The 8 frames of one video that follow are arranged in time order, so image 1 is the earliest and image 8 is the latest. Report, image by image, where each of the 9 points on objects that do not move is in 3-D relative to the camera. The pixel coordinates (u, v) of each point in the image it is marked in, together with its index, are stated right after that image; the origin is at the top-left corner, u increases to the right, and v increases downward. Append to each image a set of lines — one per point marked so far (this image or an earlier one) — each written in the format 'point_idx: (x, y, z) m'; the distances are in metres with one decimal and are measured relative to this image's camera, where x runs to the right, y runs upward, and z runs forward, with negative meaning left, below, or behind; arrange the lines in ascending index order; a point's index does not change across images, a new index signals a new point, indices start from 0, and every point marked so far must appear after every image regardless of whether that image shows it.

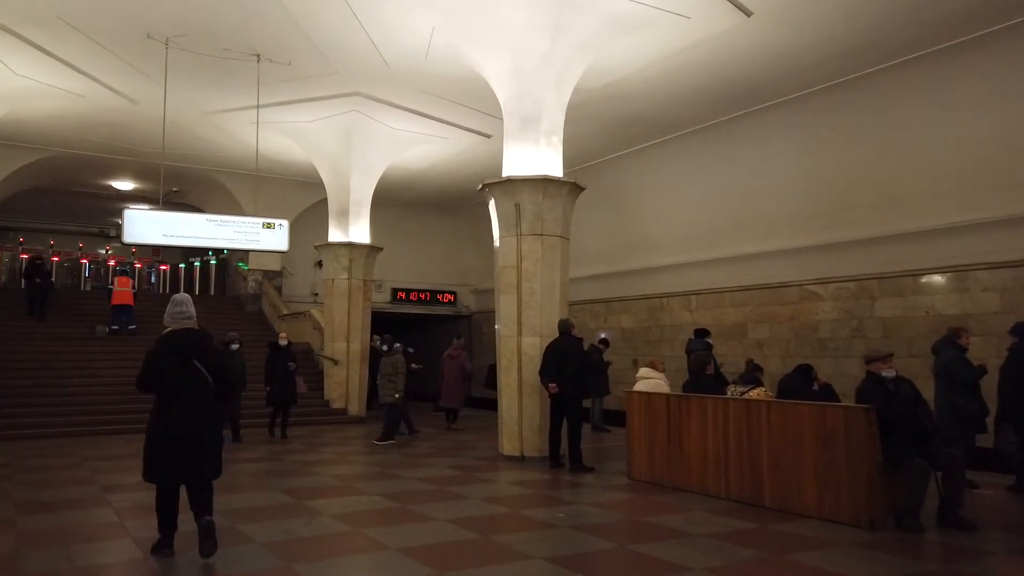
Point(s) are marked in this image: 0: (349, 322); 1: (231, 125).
0: (-2.9, -0.6, +13.2) m
1: (-4.8, +2.8, +12.6) m
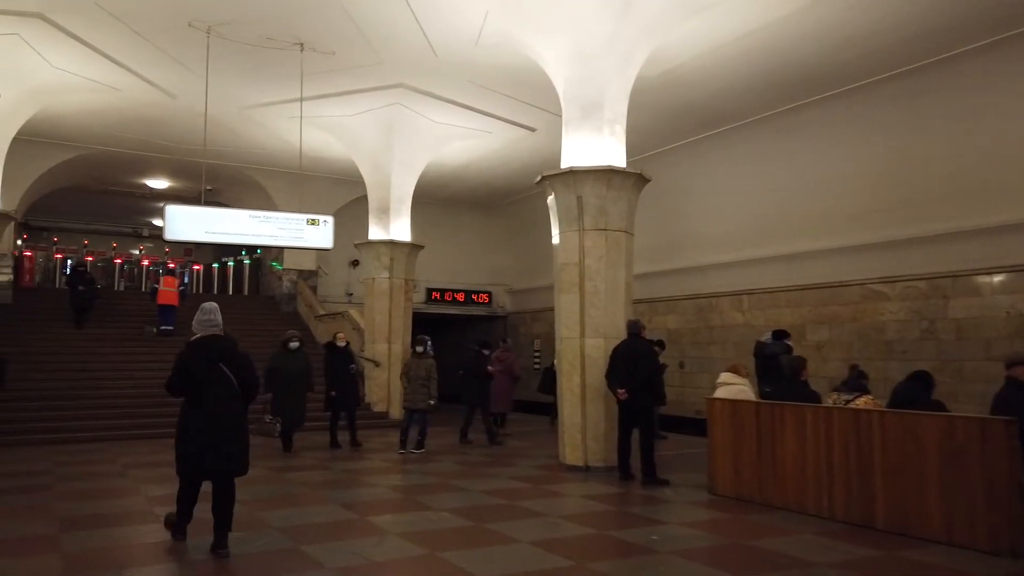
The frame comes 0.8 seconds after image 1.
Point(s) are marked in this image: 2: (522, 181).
0: (-2.1, -0.6, +12.8) m
1: (-4.0, +2.8, +12.2) m
2: (+0.2, +2.4, +16.8) m
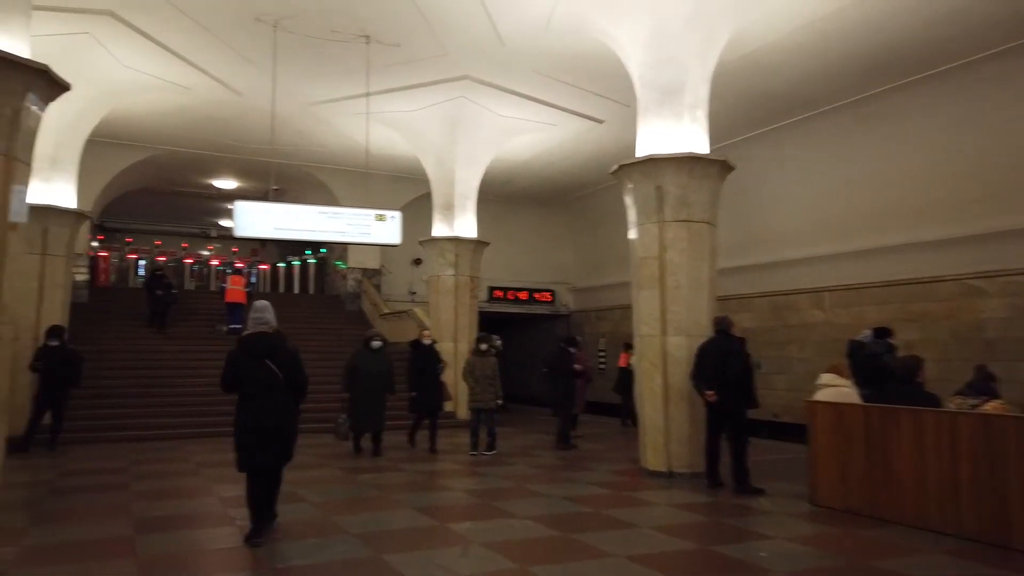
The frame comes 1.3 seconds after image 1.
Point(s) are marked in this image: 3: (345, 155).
0: (-0.9, -0.6, +12.5) m
1: (-2.9, +2.8, +12.2) m
2: (+1.6, +2.5, +16.4) m
3: (-3.3, +2.6, +14.5) m
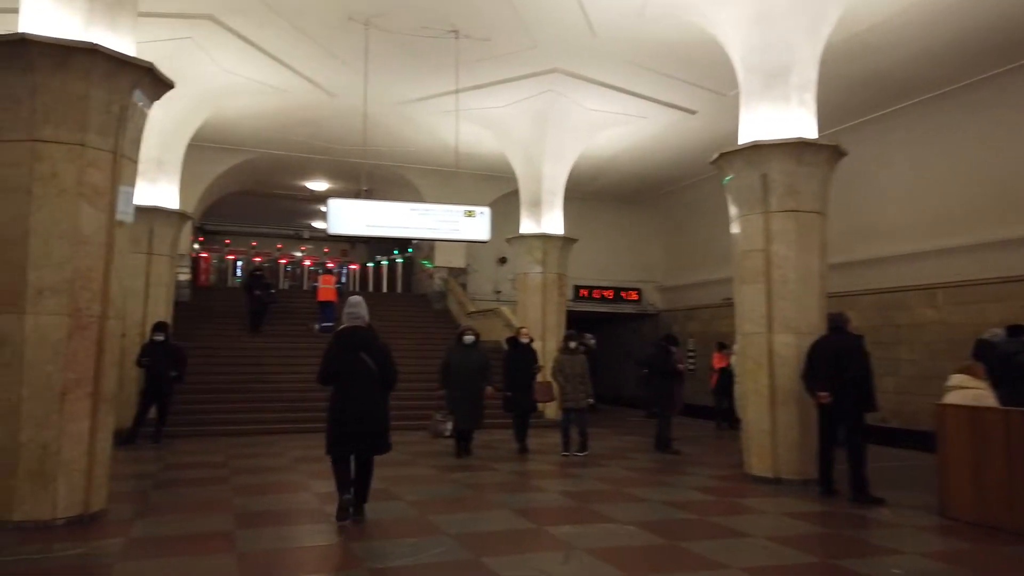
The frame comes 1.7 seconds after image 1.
0: (+0.5, -0.5, +12.3) m
1: (-1.5, +2.8, +12.2) m
2: (+3.5, +2.5, +15.9) m
3: (-1.6, +2.6, +14.5) m
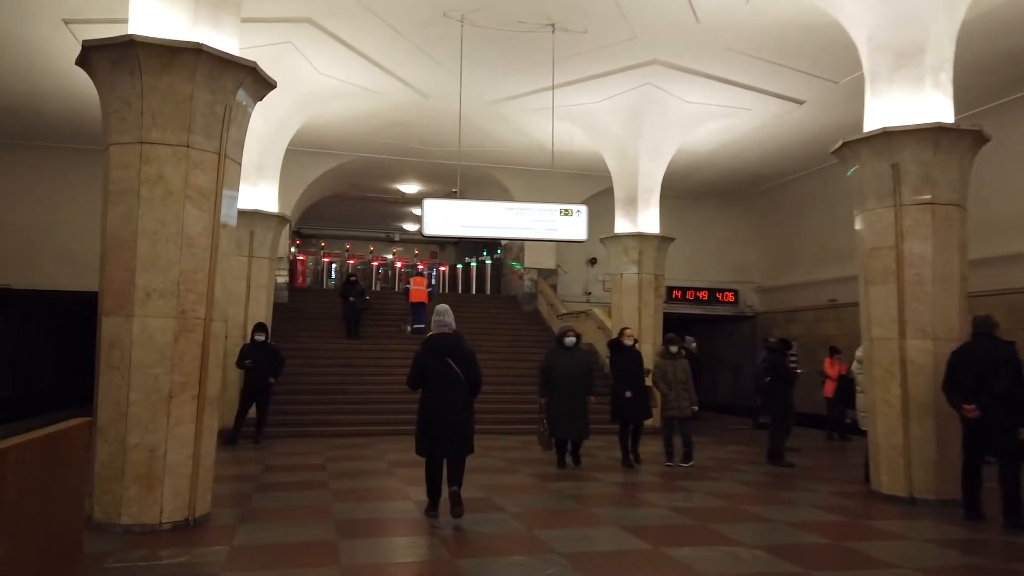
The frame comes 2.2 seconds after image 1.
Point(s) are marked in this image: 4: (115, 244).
0: (+2.1, -0.5, +11.9) m
1: (+0.1, +2.8, +12.0) m
2: (+5.4, +2.5, +15.1) m
3: (+0.2, +2.6, +14.3) m
4: (-2.6, +0.3, +4.8) m
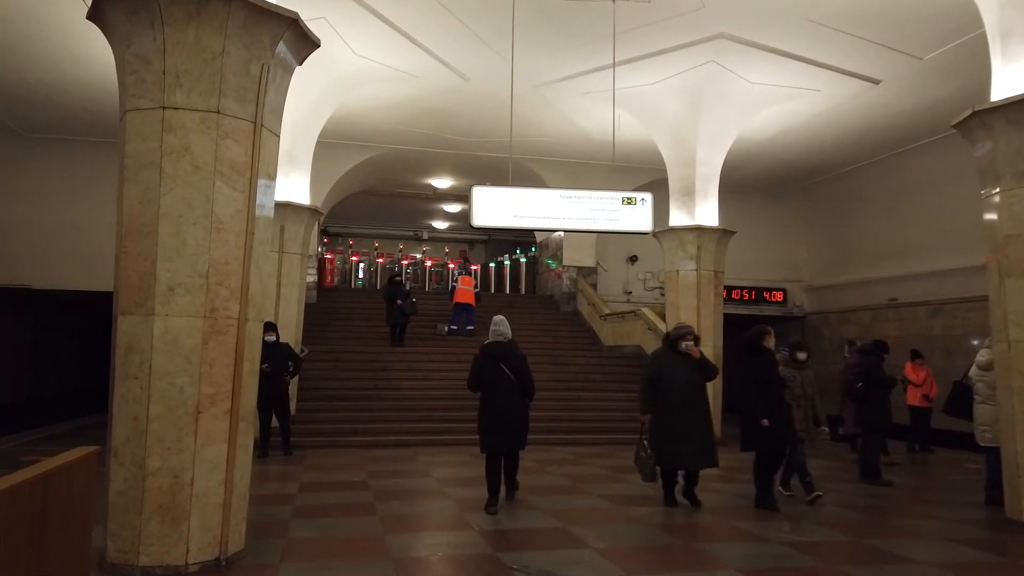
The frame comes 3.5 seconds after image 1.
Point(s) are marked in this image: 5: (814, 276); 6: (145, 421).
0: (+2.7, -0.5, +11.0) m
1: (+0.7, +2.8, +11.1) m
2: (+6.2, +2.5, +14.1) m
3: (+1.0, +2.6, +13.4) m
4: (-2.1, +0.3, +4.1) m
5: (+7.2, +0.3, +17.7) m
6: (-2.0, -0.7, +4.0) m
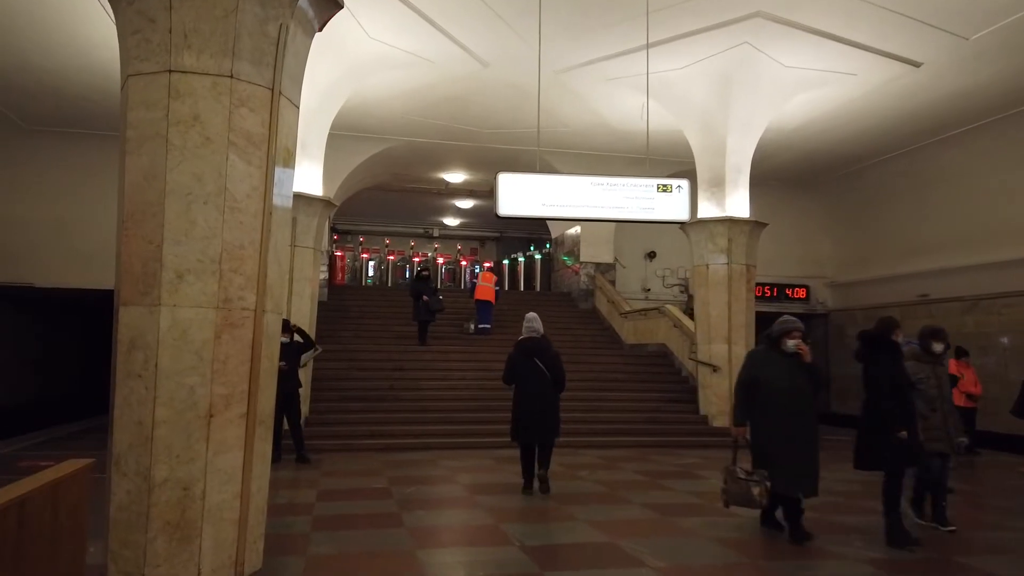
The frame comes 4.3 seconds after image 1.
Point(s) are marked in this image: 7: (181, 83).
0: (+3.1, -0.4, +10.5) m
1: (+1.0, +2.9, +10.6) m
2: (+6.5, +2.6, +13.6) m
3: (+1.3, +2.7, +13.0) m
4: (-1.8, +0.4, +3.6) m
5: (+7.6, +0.4, +17.2) m
6: (-1.7, -0.6, +3.5) m
7: (-1.6, +1.0, +3.6) m
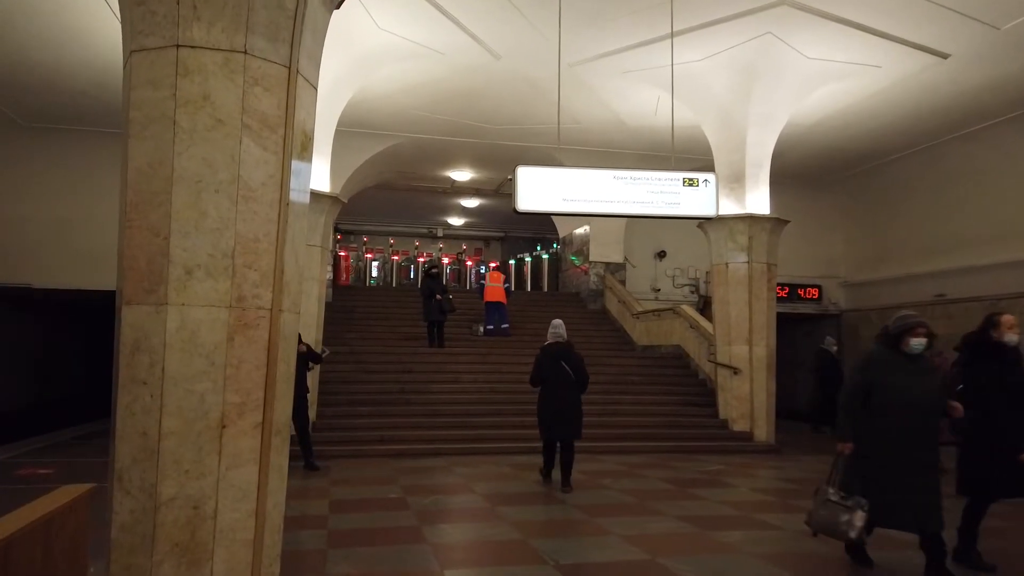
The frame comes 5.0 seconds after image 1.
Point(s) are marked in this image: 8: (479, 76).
0: (+3.2, -0.4, +10.2) m
1: (+1.2, +2.9, +10.3) m
2: (+6.7, +2.6, +13.3) m
3: (+1.4, +2.7, +12.6) m
4: (-1.6, +0.4, +3.3) m
5: (+7.8, +0.4, +16.9) m
6: (-1.5, -0.6, +3.1) m
7: (-1.4, +1.0, +3.3) m
8: (-0.5, +3.0, +10.4) m
